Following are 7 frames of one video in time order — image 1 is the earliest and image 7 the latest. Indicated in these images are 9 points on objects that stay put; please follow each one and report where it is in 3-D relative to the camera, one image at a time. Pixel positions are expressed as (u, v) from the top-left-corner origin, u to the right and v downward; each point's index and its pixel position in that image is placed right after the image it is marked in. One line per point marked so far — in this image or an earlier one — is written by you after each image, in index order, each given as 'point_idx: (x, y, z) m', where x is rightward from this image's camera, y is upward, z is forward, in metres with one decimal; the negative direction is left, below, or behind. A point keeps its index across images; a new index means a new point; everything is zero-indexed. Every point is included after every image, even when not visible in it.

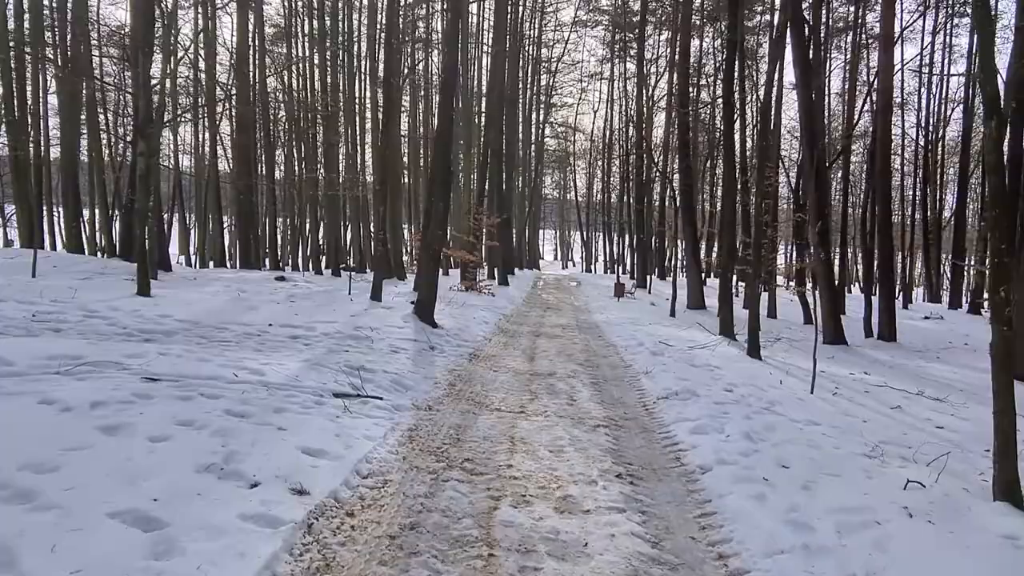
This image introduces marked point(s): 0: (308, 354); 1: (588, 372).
0: (-2.1, -0.7, +7.3) m
1: (+0.9, -1.0, +8.9) m
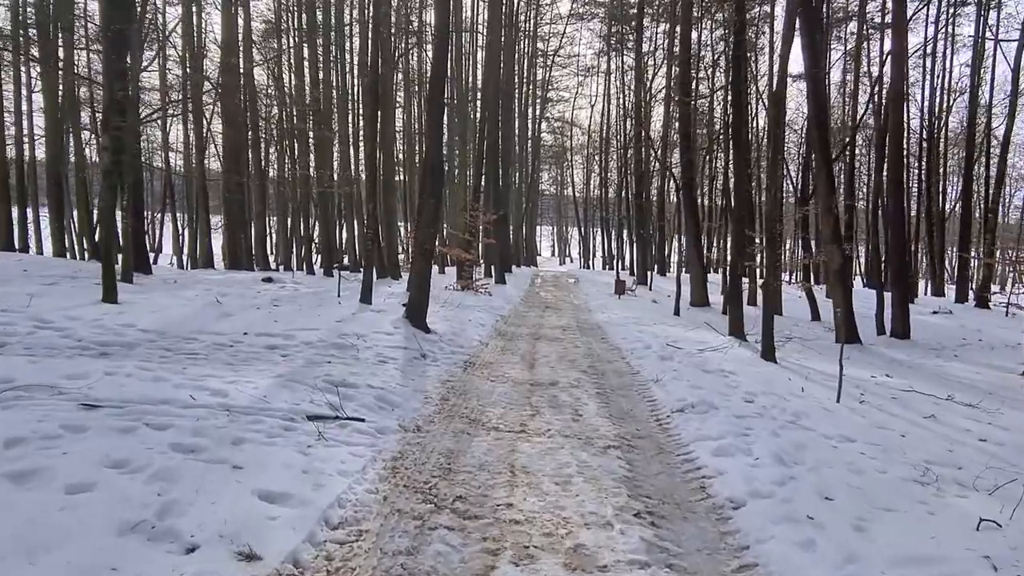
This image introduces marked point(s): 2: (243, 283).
0: (-2.1, -0.7, +6.6) m
1: (+0.9, -1.1, +8.2) m
2: (-5.7, +0.1, +15.3) m
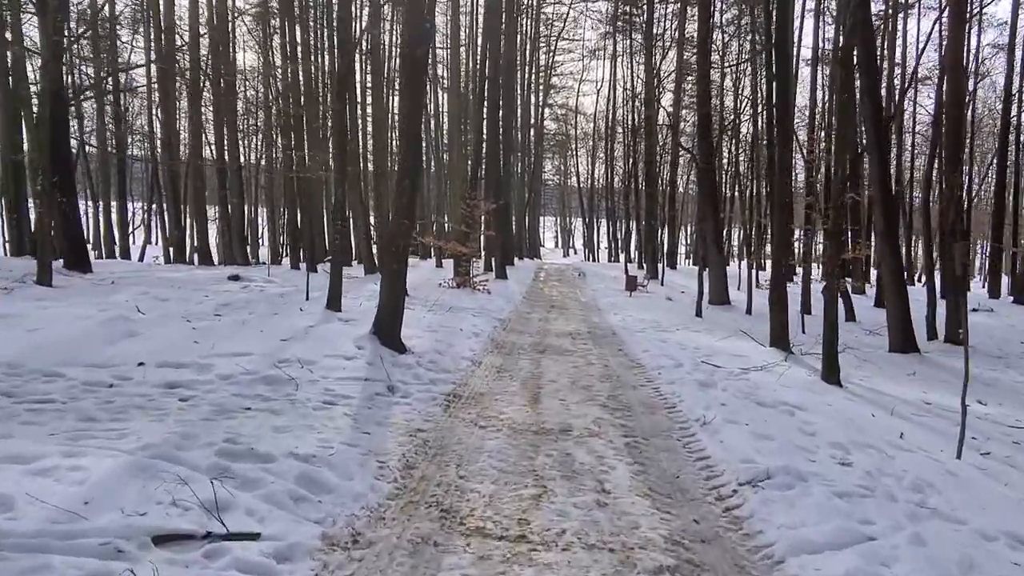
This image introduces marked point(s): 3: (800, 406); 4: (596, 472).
0: (-2.1, -0.8, +4.5) m
1: (+0.9, -1.1, +6.1) m
2: (-5.7, +0.1, +13.2) m
3: (+2.7, -1.1, +6.9) m
4: (+0.6, -1.2, +4.8) m
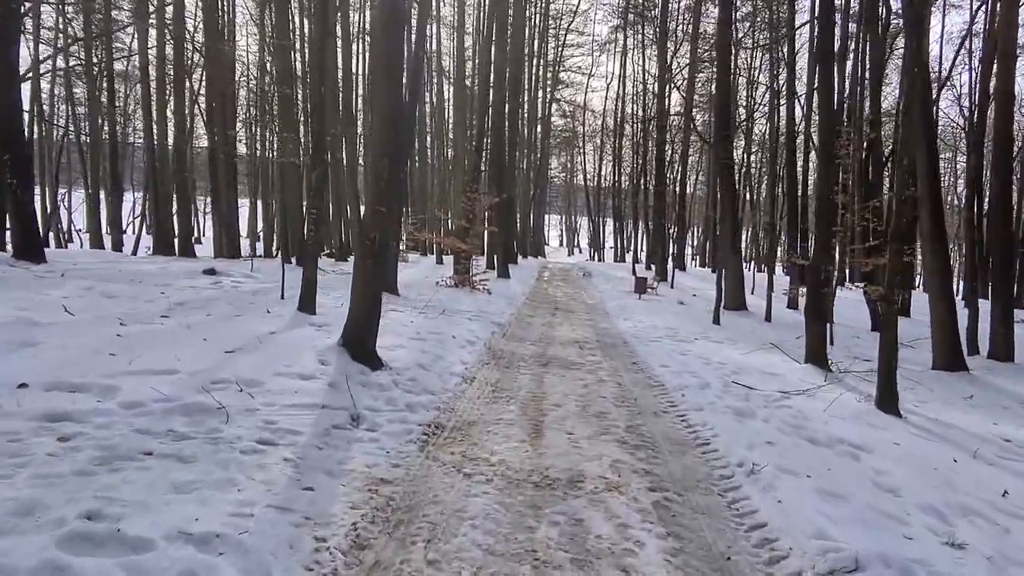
0: (-2.1, -0.8, +3.2) m
1: (+0.9, -1.2, +4.8) m
2: (-5.6, +0.2, +11.9) m
3: (+2.7, -1.2, +5.6) m
4: (+0.5, -1.3, +3.5) m
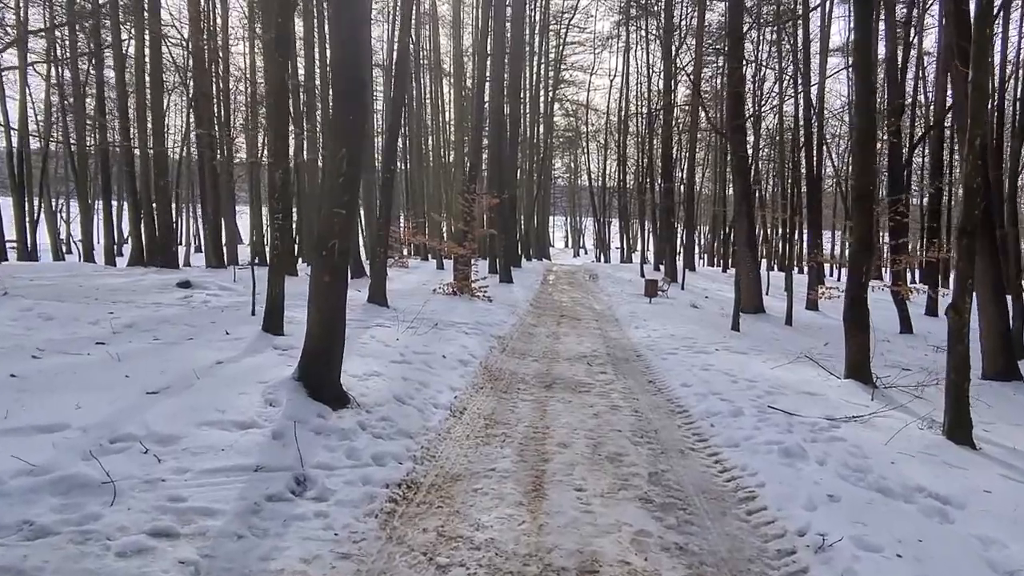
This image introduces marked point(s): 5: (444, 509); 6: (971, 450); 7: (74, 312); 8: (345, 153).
0: (-2.2, -1.0, +2.0) m
1: (+0.8, -1.3, +3.7) m
2: (-5.6, -0.1, +10.8) m
3: (+2.7, -1.3, +4.4) m
4: (+0.5, -1.4, +2.3) m
5: (-0.4, -1.2, +3.9) m
6: (+3.7, -1.3, +5.8) m
7: (-4.8, -0.3, +8.0) m
8: (-1.1, +0.9, +4.9) m
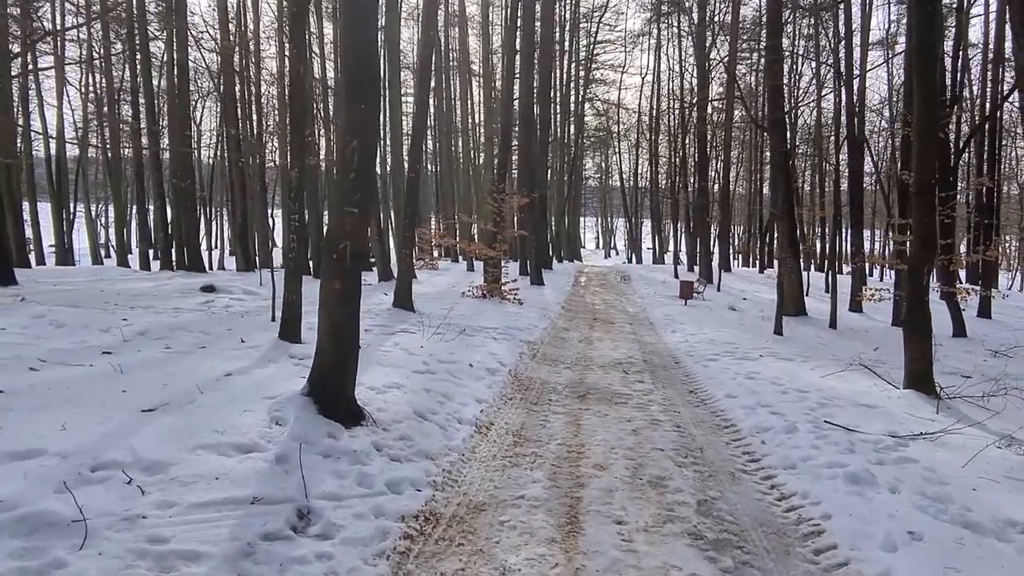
0: (-2.1, -1.0, +1.6) m
1: (+1.0, -1.3, +3.1) m
2: (-5.2, -0.2, +10.5) m
3: (+2.8, -1.3, +3.8) m
4: (+0.6, -1.4, +1.8) m
5: (-0.2, -1.2, +3.4) m
6: (+3.9, -1.3, +5.2) m
7: (-4.5, -0.3, +7.7) m
8: (-1.0, +0.9, +4.5) m
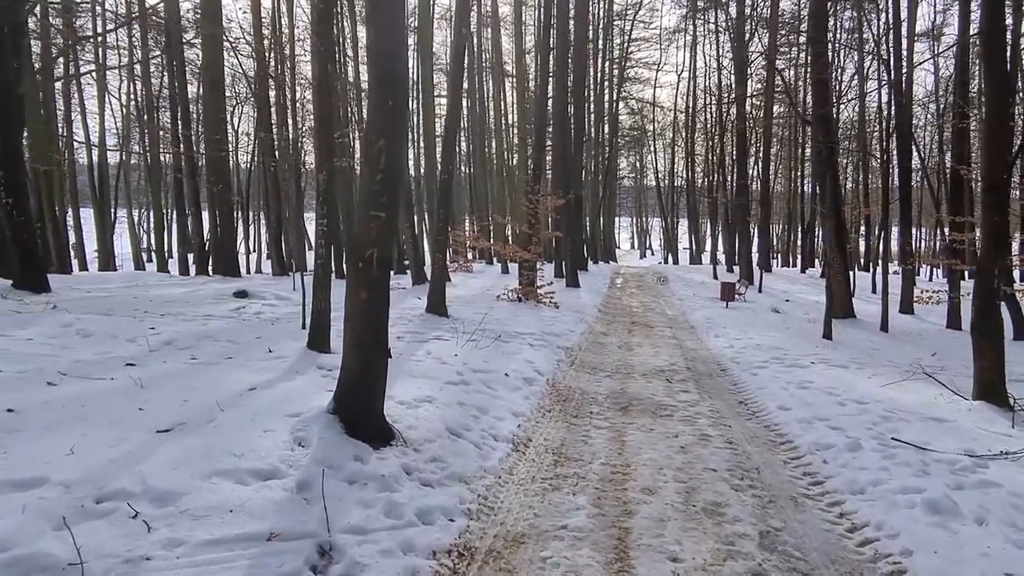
0: (-2.0, -1.1, +1.4) m
1: (+1.1, -1.4, +2.7) m
2: (-4.7, -0.2, +10.4) m
3: (+3.0, -1.3, +3.3) m
4: (+0.7, -1.5, +1.4) m
5: (0.0, -1.3, +3.1) m
6: (+4.2, -1.3, +4.6) m
7: (-4.1, -0.4, +7.6) m
8: (-0.7, +0.8, +4.2) m
